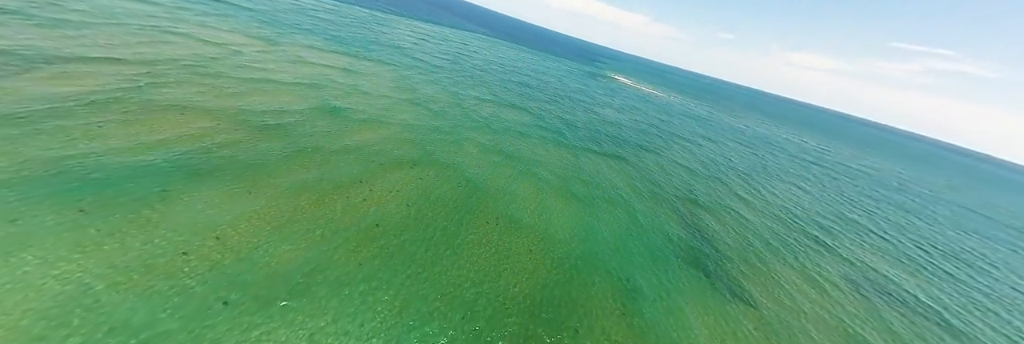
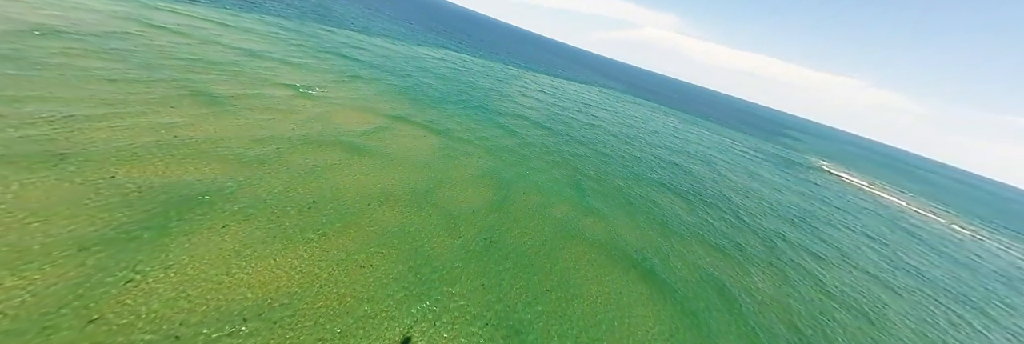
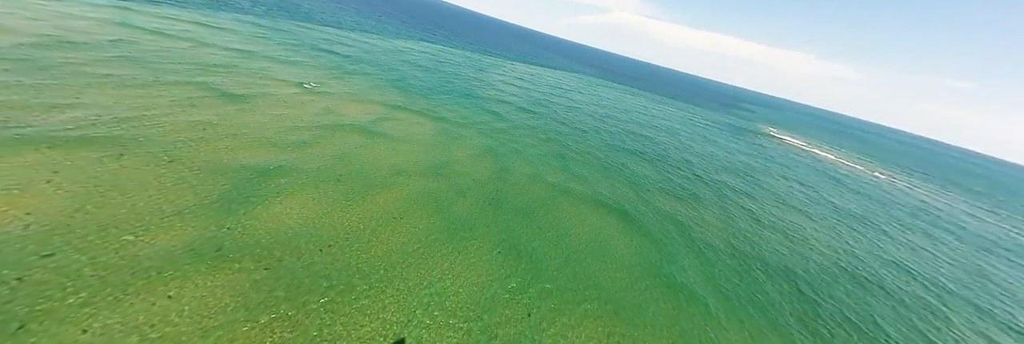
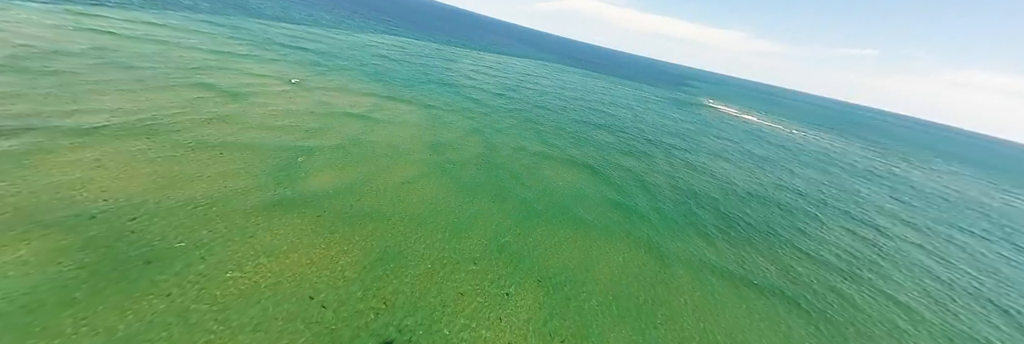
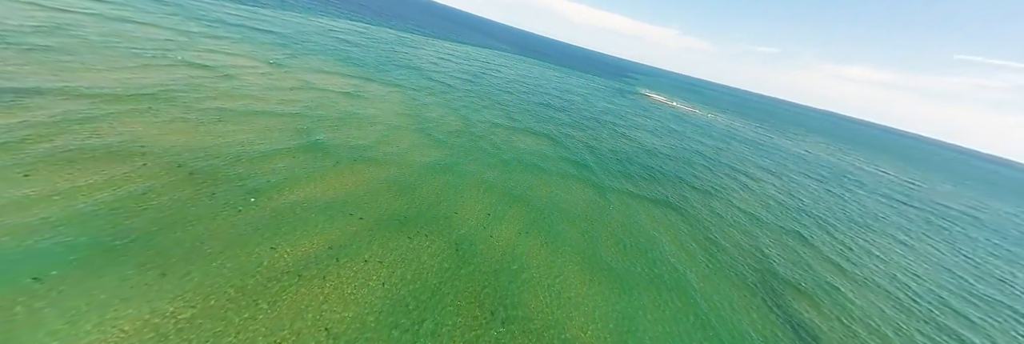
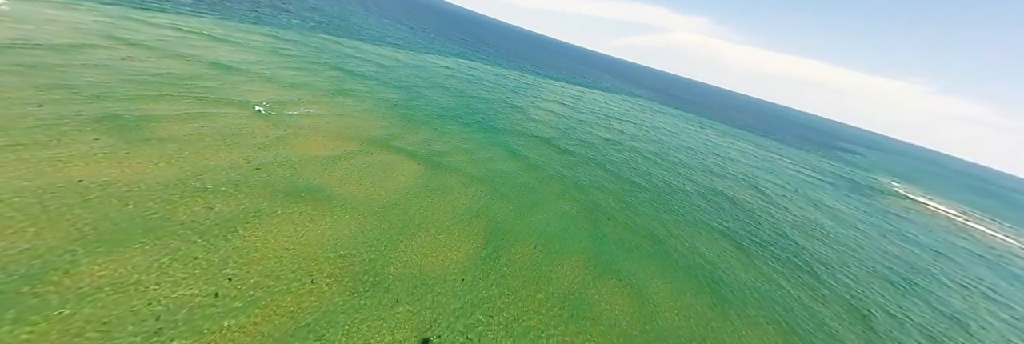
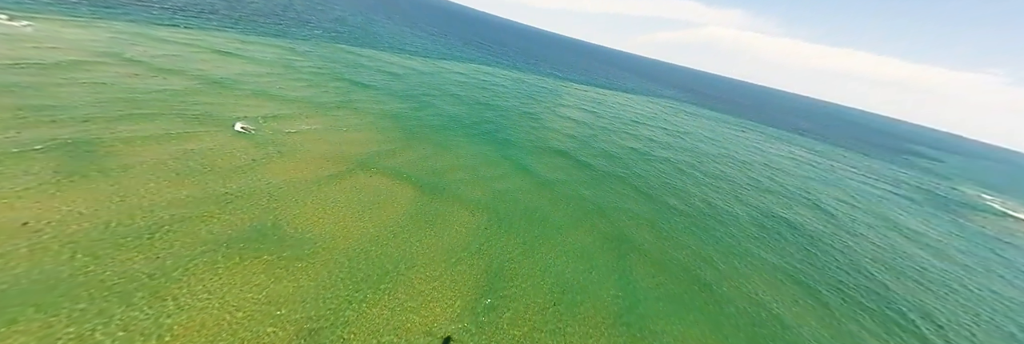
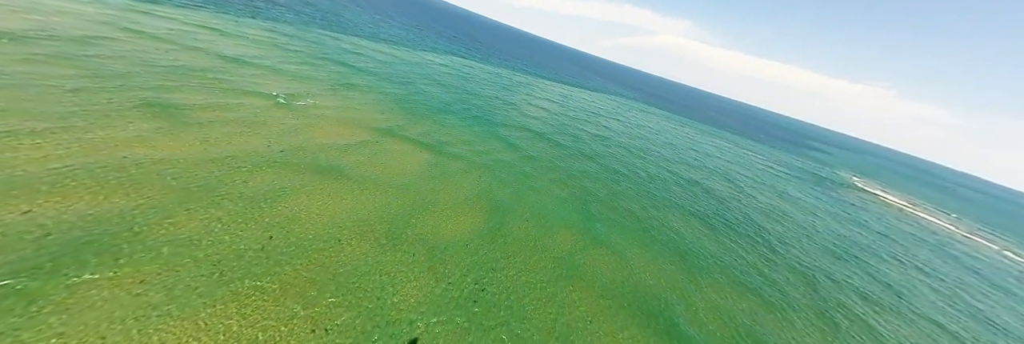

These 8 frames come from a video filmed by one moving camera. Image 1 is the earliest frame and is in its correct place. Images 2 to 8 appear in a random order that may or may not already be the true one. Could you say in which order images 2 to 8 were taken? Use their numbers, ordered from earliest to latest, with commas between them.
5, 4, 3, 2, 8, 6, 7
